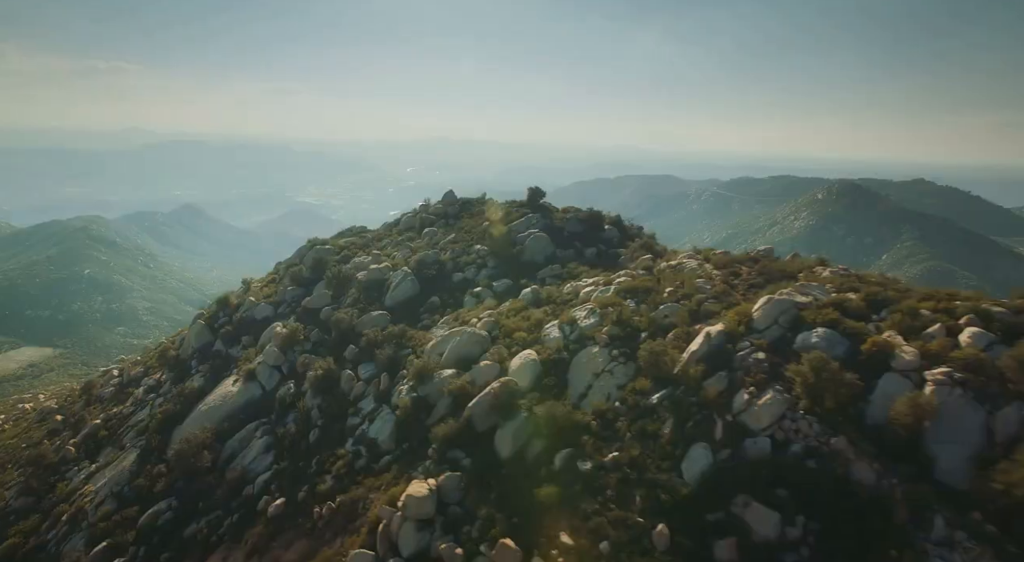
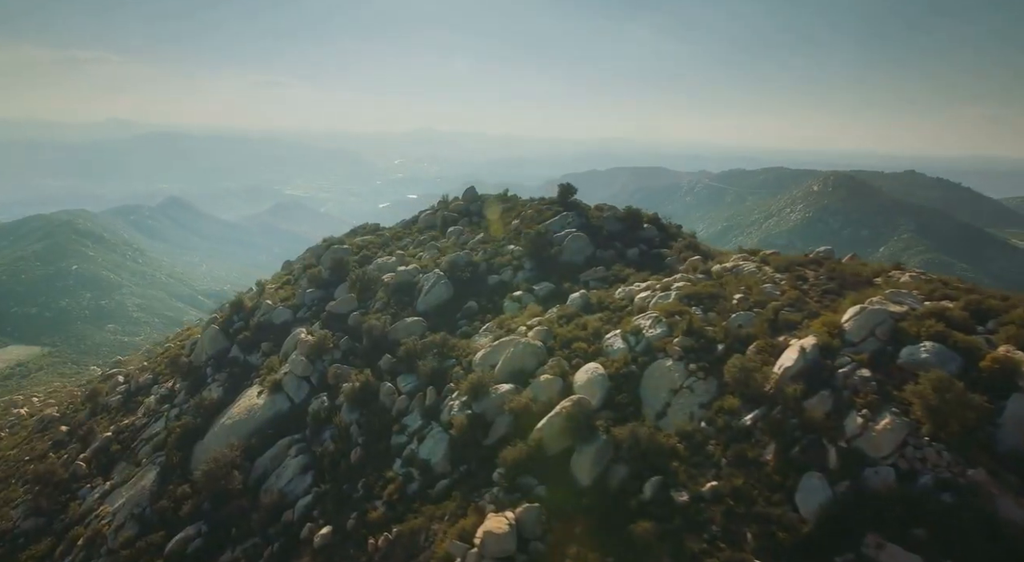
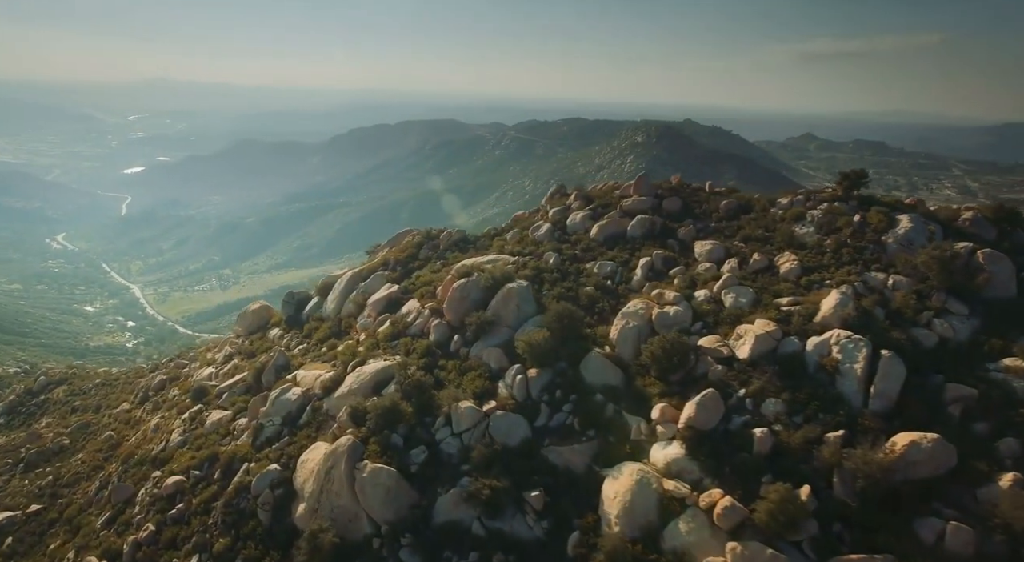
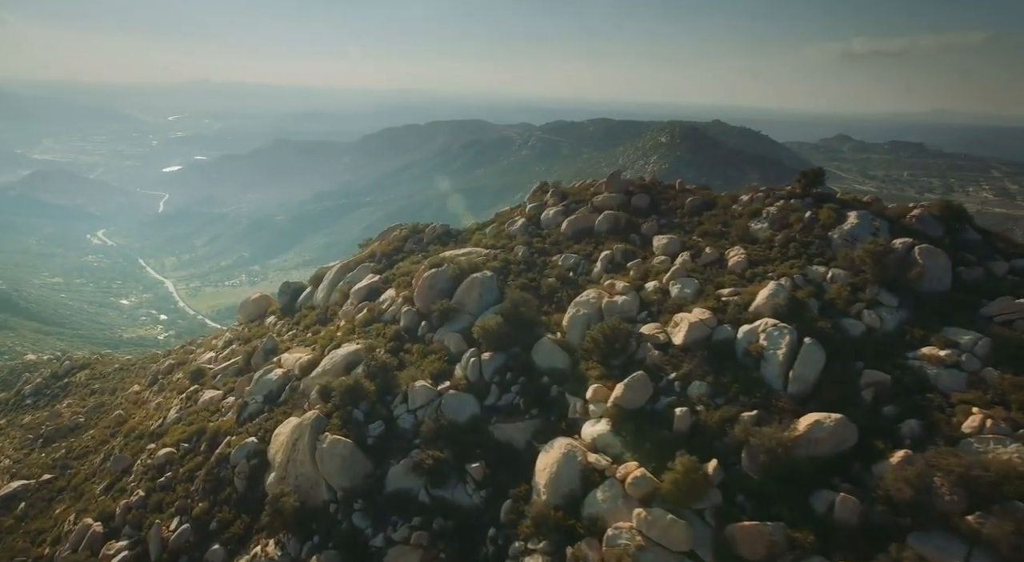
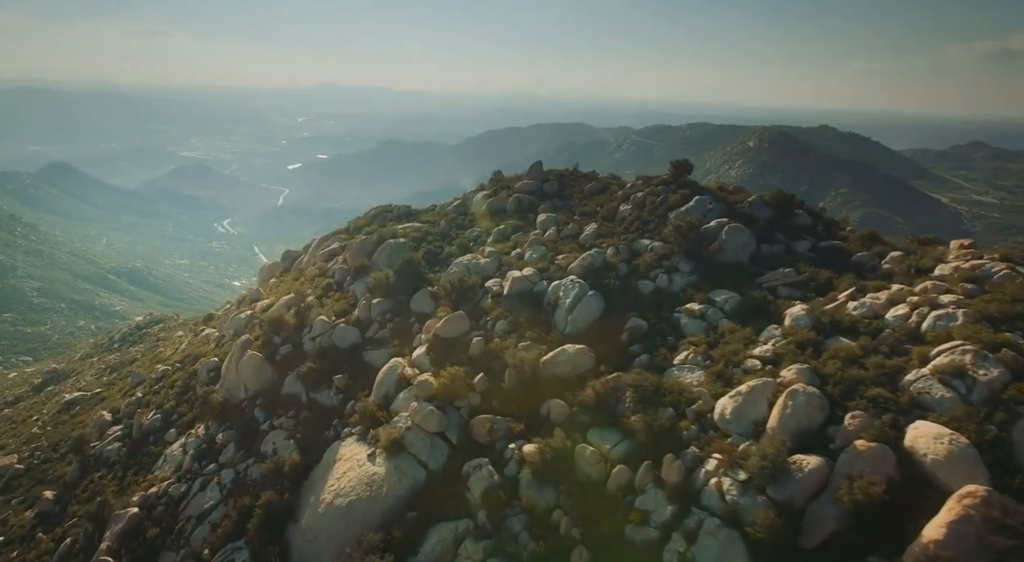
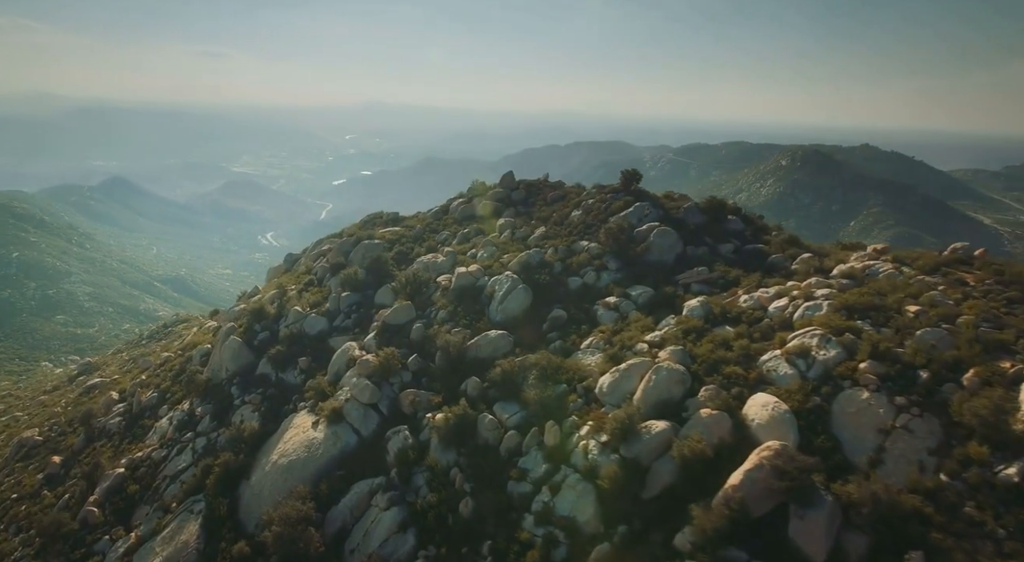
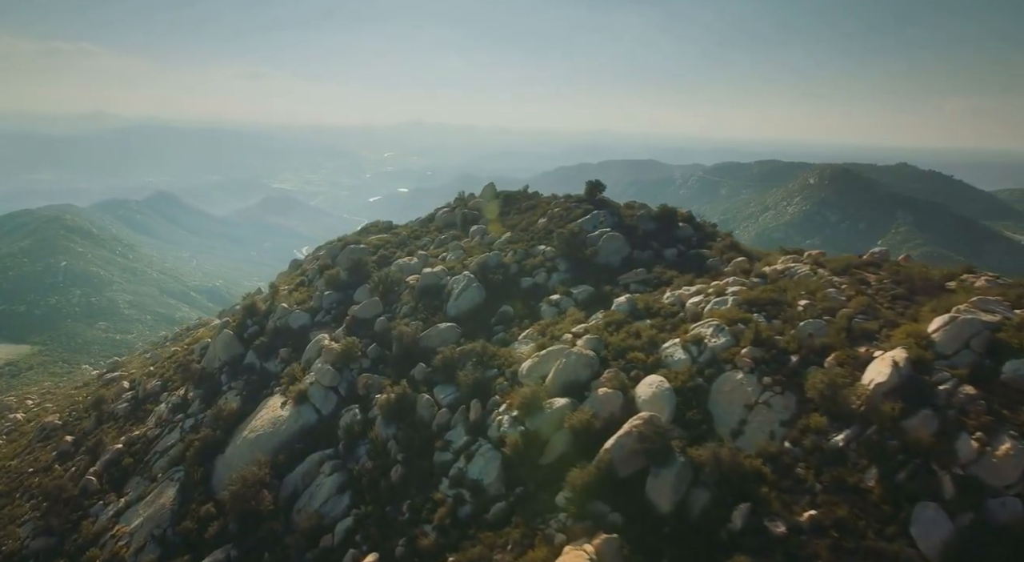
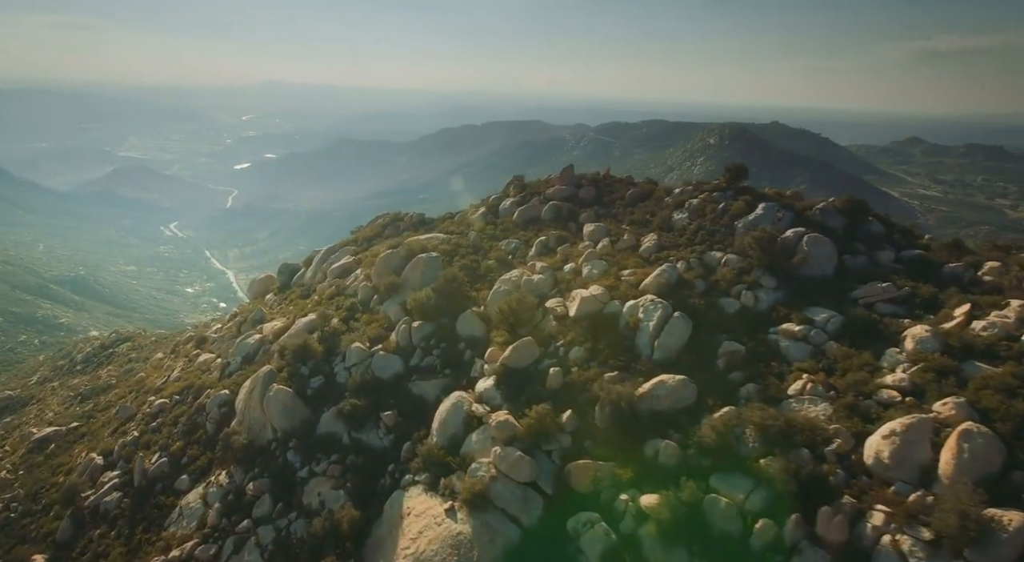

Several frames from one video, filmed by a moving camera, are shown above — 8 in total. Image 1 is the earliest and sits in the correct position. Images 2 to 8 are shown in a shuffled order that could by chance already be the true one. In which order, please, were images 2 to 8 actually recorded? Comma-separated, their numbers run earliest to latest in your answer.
2, 7, 6, 5, 8, 4, 3
